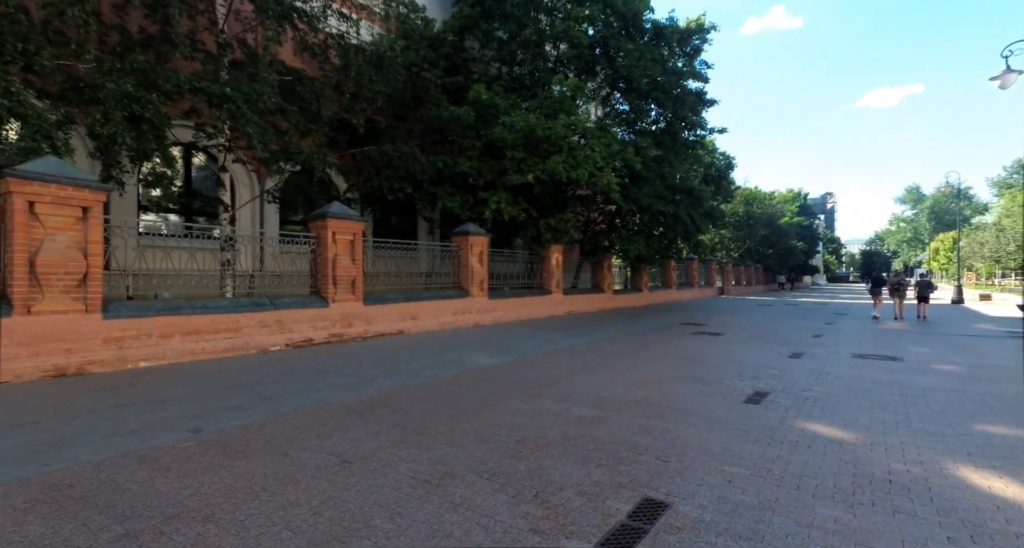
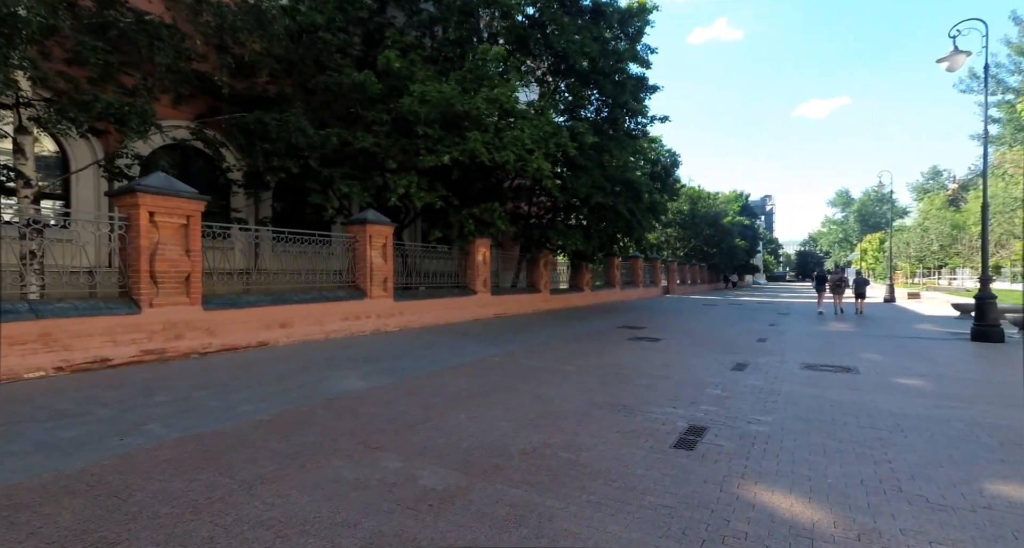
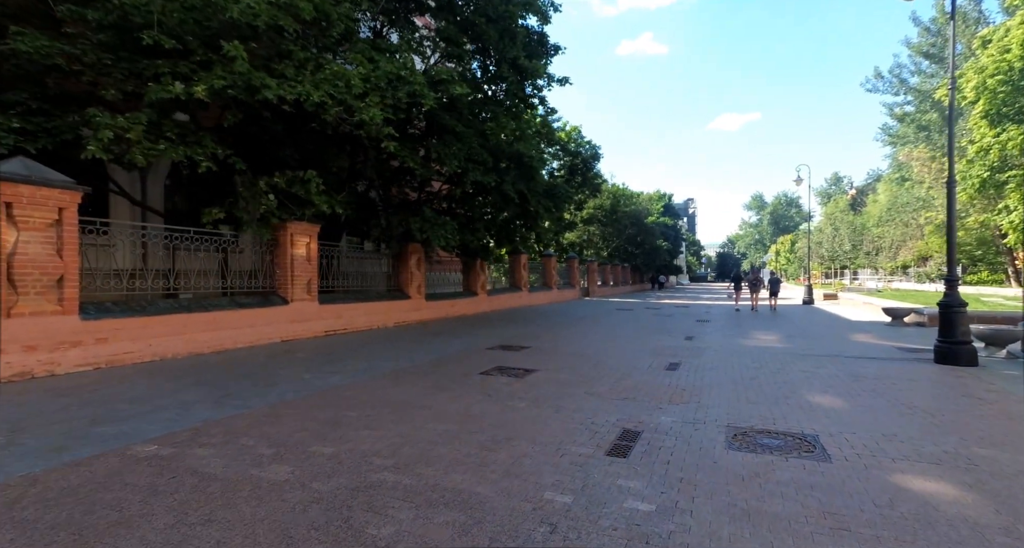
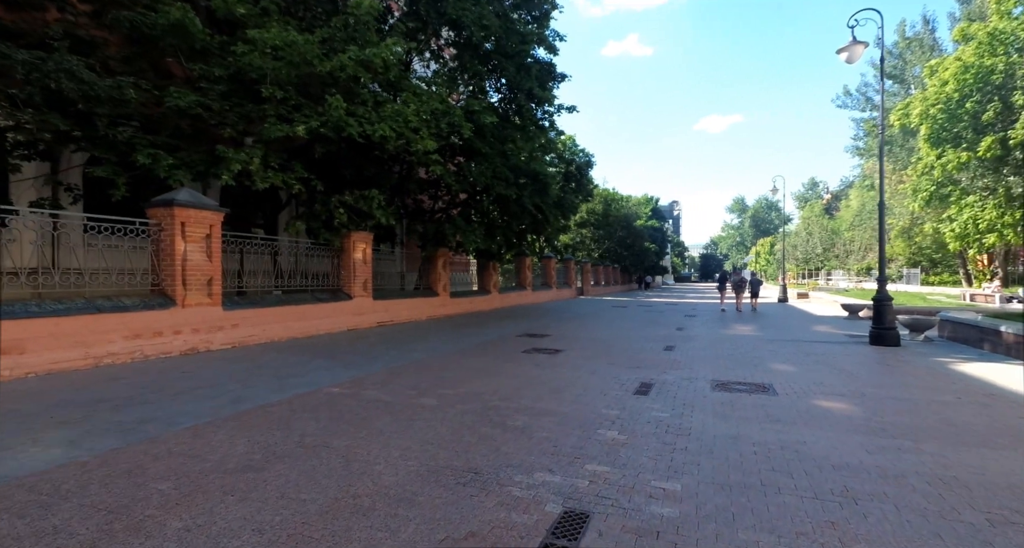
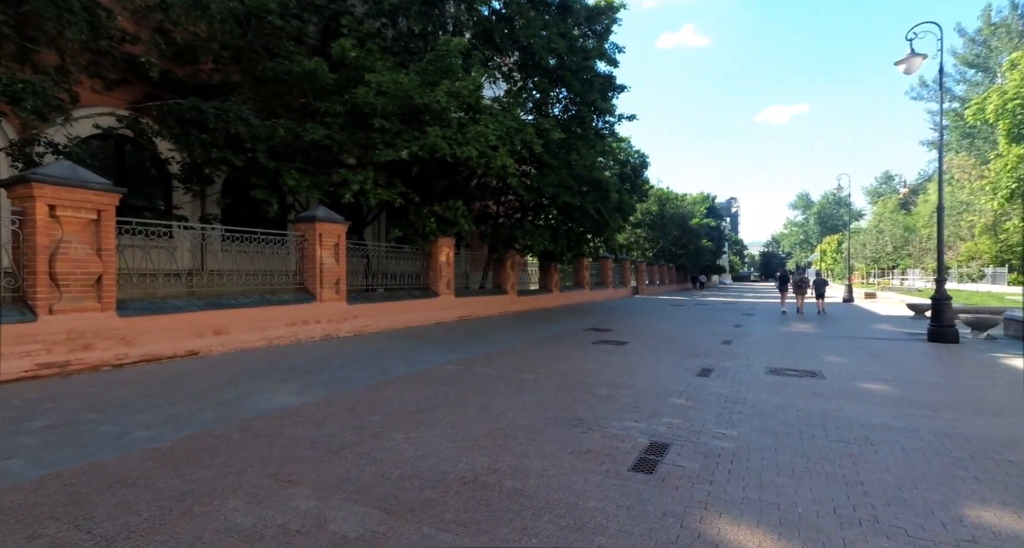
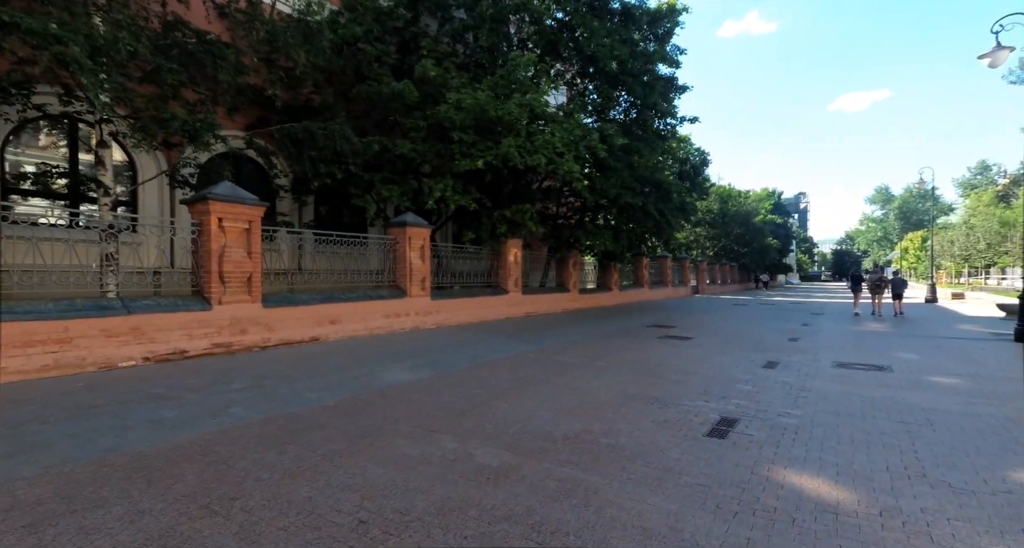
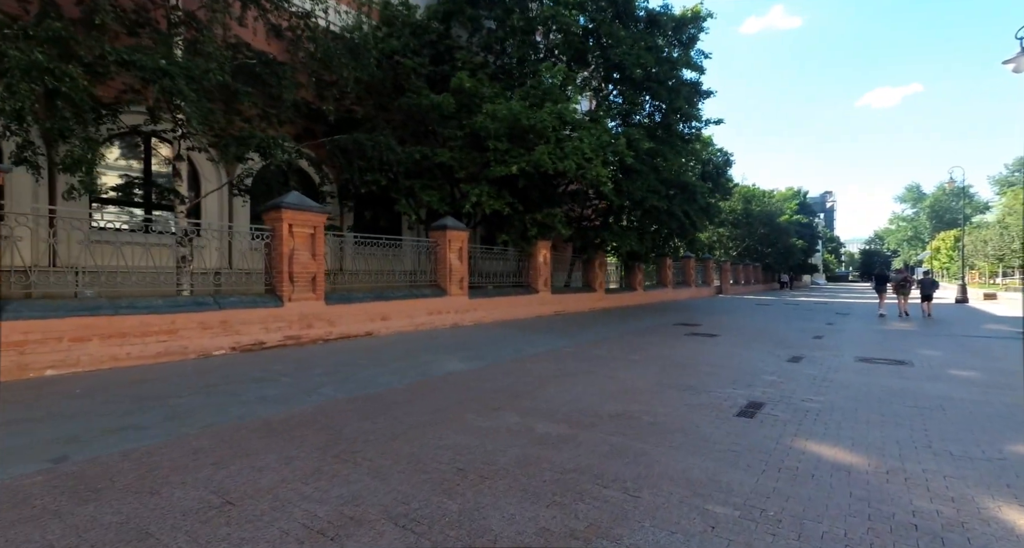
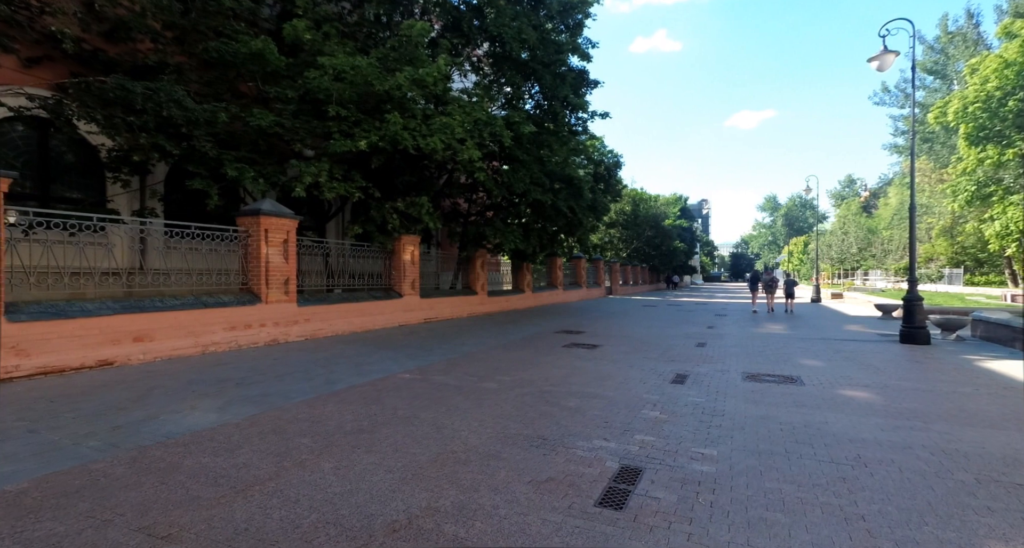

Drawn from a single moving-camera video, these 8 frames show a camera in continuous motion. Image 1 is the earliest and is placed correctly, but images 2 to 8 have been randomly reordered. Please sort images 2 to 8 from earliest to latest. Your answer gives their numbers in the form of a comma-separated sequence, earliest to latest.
7, 6, 2, 5, 8, 4, 3
